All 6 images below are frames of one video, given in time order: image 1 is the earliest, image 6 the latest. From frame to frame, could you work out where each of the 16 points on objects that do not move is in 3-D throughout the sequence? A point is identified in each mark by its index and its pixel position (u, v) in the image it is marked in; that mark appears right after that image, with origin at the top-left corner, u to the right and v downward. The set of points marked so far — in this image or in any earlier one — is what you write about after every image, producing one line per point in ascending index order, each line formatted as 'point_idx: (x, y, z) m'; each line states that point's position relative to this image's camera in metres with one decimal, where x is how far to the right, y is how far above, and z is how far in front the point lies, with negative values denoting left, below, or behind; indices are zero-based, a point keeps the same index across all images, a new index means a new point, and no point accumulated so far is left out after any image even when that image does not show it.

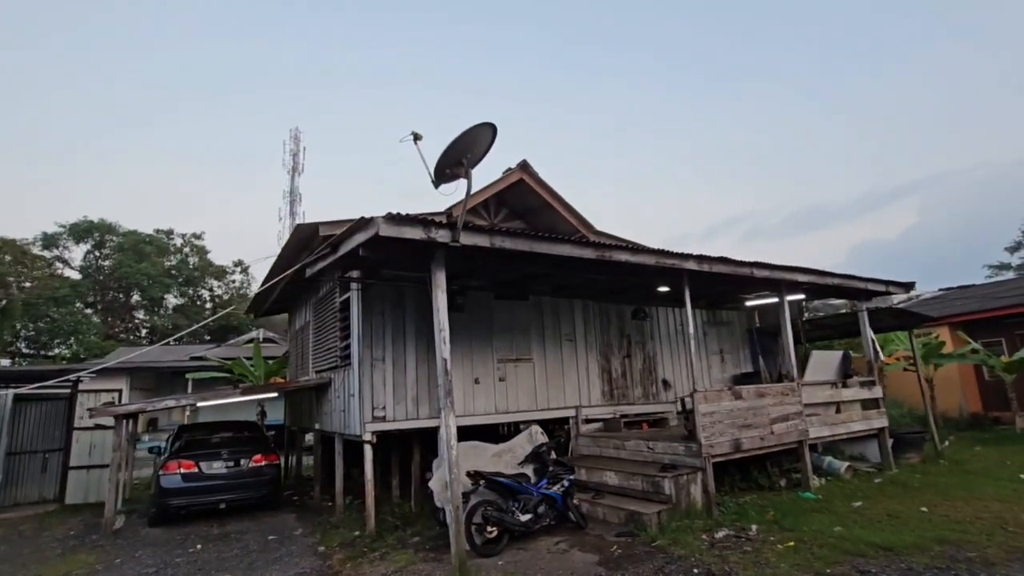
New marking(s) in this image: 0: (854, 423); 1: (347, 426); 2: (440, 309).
0: (+5.0, -2.0, +7.8) m
1: (-2.1, -1.8, +6.7) m
2: (-0.6, -0.2, +4.5) m
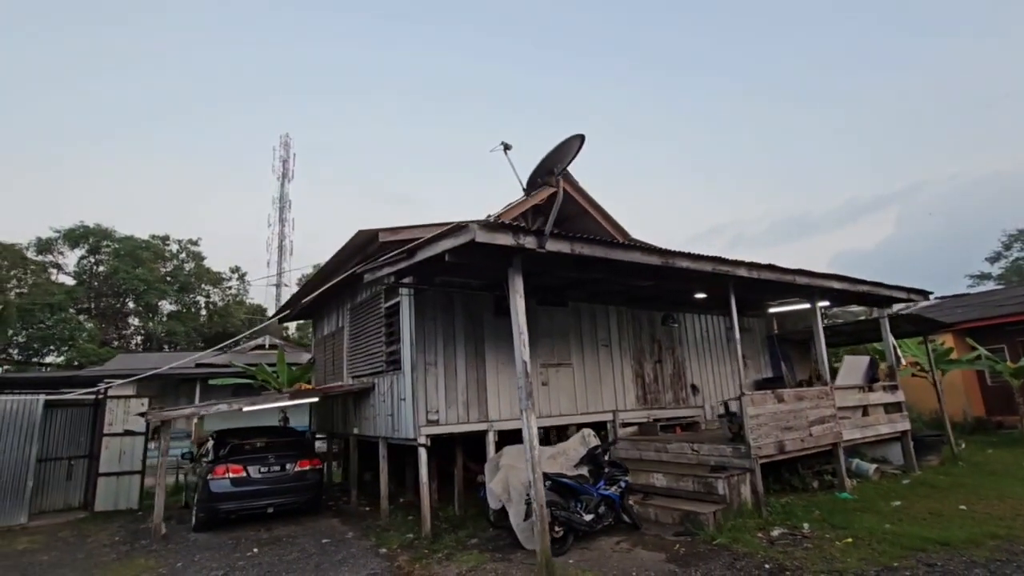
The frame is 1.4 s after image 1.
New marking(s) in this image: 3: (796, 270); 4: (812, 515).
0: (+5.6, -2.1, +8.0) m
1: (-1.5, -1.8, +6.8) m
2: (+0.1, -0.2, +4.7) m
3: (+3.6, +0.2, +6.6) m
4: (+3.4, -2.6, +6.0) m
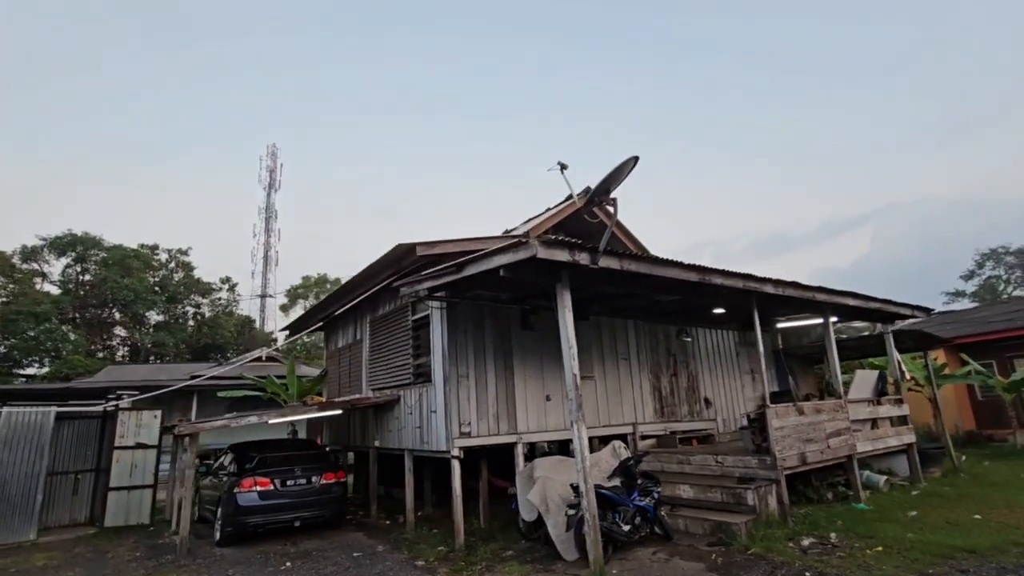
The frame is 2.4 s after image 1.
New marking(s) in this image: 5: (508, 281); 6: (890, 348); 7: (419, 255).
0: (+5.9, -2.4, +8.3) m
1: (-1.1, -2.0, +6.8) m
2: (+0.5, -0.4, +4.8) m
3: (+4.0, 0.0, +6.9) m
4: (+3.8, -2.8, +6.2) m
5: (0.0, +0.1, +5.9) m
6: (+6.6, -1.0, +9.2) m
7: (-1.2, +0.4, +6.6) m
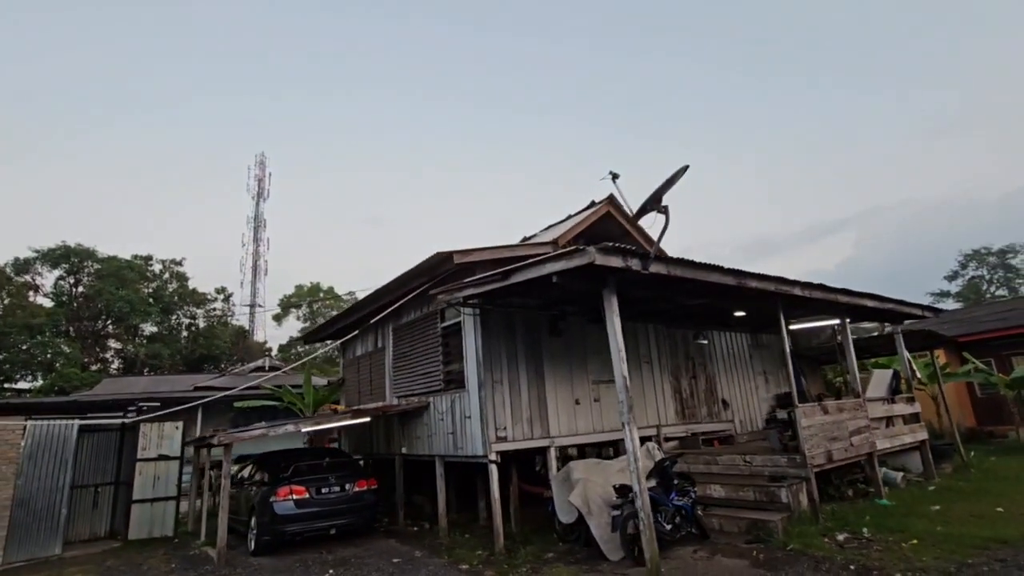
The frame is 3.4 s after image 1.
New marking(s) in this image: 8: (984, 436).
0: (+6.3, -2.4, +8.5) m
1: (-0.7, -2.1, +6.9) m
2: (+1.0, -0.4, +4.9) m
3: (+4.4, 0.0, +7.1) m
4: (+4.3, -2.8, +6.4) m
5: (+0.4, 0.0, +6.0) m
6: (+7.0, -1.1, +9.5) m
7: (-0.8, +0.3, +6.7) m
8: (+11.5, -3.6, +12.8) m
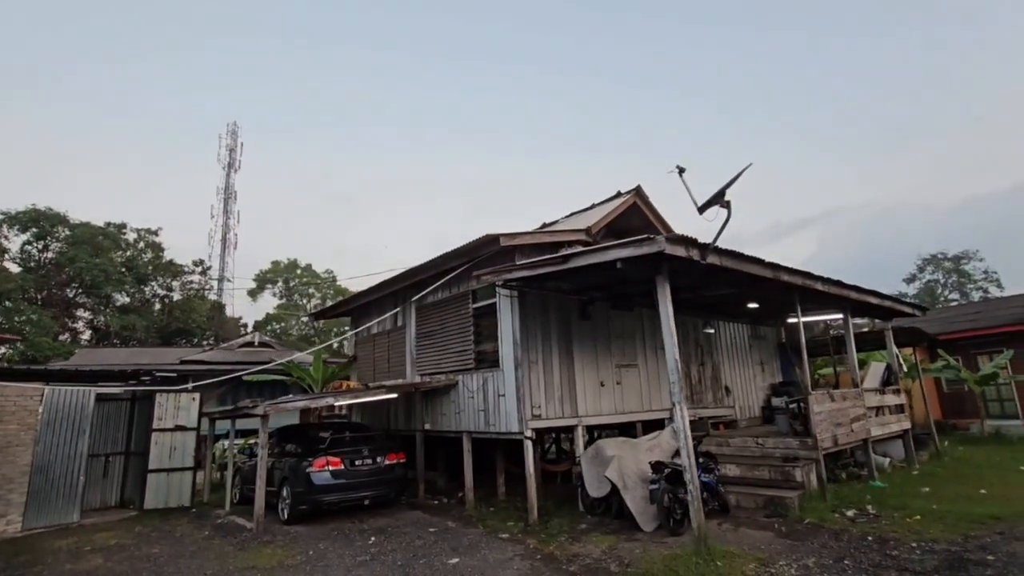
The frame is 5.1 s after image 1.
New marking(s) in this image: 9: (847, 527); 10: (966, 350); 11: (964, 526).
0: (+6.6, -2.4, +9.2) m
1: (-0.3, -1.9, +7.2) m
2: (+1.6, -0.3, +5.3) m
3: (+4.8, 0.0, +7.6) m
4: (+4.7, -2.8, +7.0) m
5: (+0.9, +0.2, +6.3) m
6: (+7.2, -1.1, +10.1) m
7: (-0.2, +0.6, +6.9) m
8: (+11.4, -3.7, +13.8) m
9: (+3.7, -2.6, +5.8) m
10: (+12.0, -1.6, +13.9) m
11: (+4.7, -2.5, +5.5) m
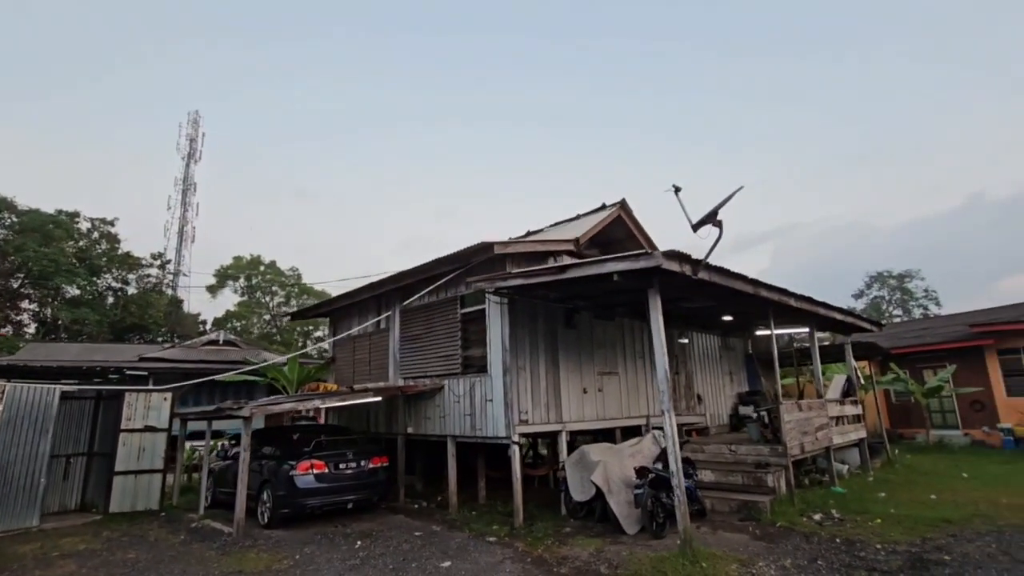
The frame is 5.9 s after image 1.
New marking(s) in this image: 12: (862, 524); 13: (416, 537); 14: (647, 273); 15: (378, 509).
0: (+6.3, -2.7, +9.7) m
1: (-0.5, -1.9, +7.3) m
2: (+1.5, -0.4, +5.5) m
3: (+4.7, -0.2, +8.0) m
4: (+4.5, -3.0, +7.4) m
5: (+0.9, +0.1, +6.5) m
6: (+6.8, -1.4, +10.7) m
7: (-0.3, +0.5, +7.0) m
8: (+10.7, -4.1, +14.6) m
9: (+3.5, -2.8, +6.1) m
10: (+11.3, -2.1, +14.8) m
11: (+4.6, -2.7, +6.0) m
12: (+4.1, -2.8, +6.3) m
13: (-1.2, -3.0, +6.4) m
14: (+1.4, +0.2, +5.3) m
15: (-2.0, -3.3, +7.8) m
